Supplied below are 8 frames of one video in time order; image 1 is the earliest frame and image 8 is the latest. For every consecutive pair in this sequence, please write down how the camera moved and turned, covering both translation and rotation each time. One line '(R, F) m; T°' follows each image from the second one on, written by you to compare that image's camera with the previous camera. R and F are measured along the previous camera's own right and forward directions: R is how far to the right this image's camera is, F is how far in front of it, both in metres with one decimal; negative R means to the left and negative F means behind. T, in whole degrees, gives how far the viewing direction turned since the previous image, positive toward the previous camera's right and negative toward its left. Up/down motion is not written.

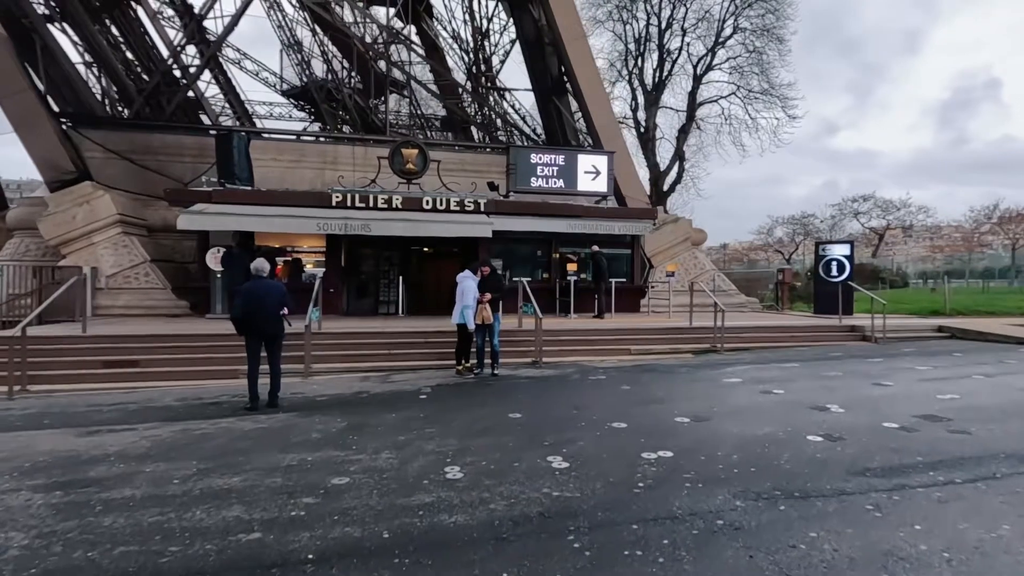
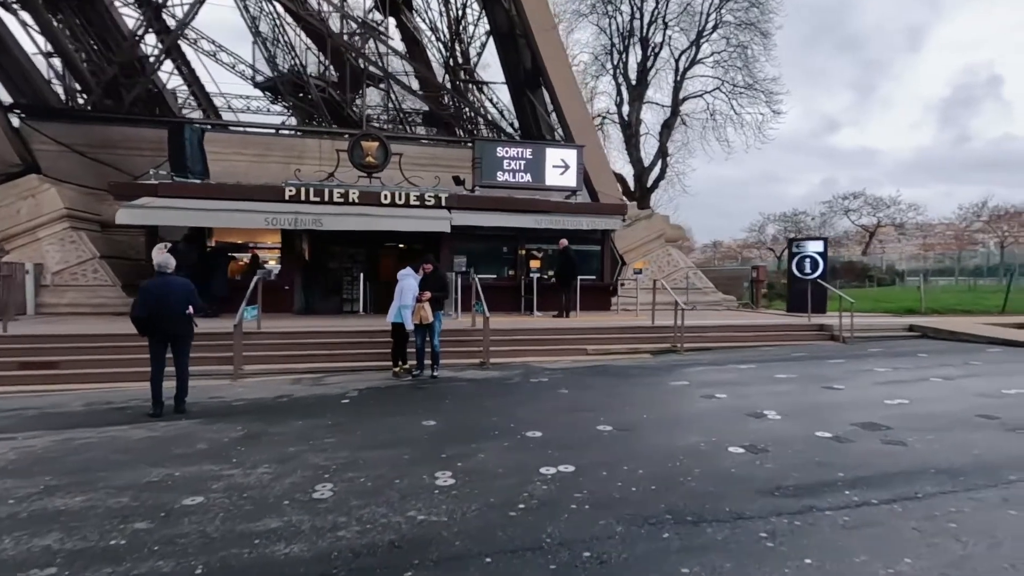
(+1.0, +0.5) m; 0°
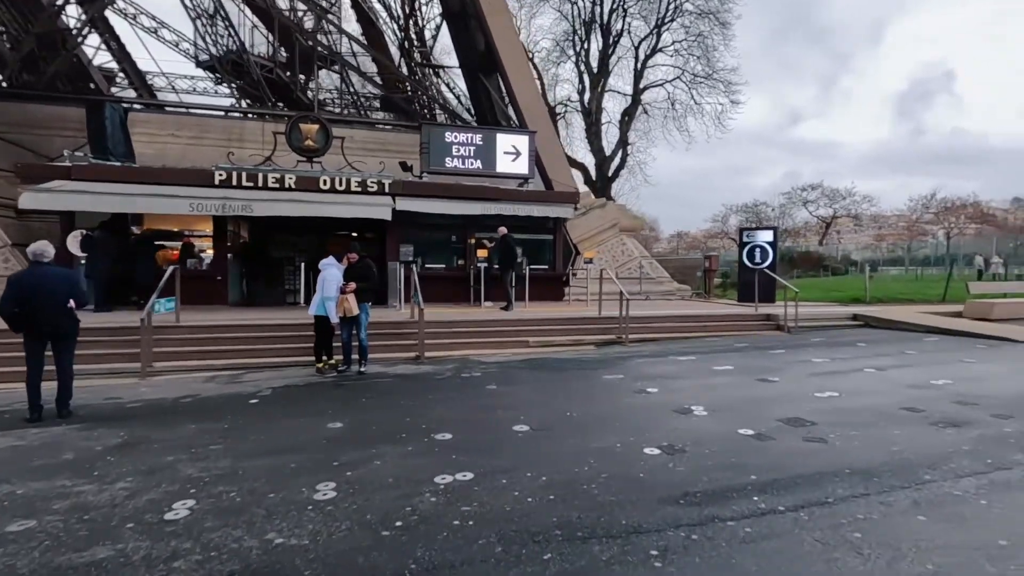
(+0.6, +0.4) m; +3°
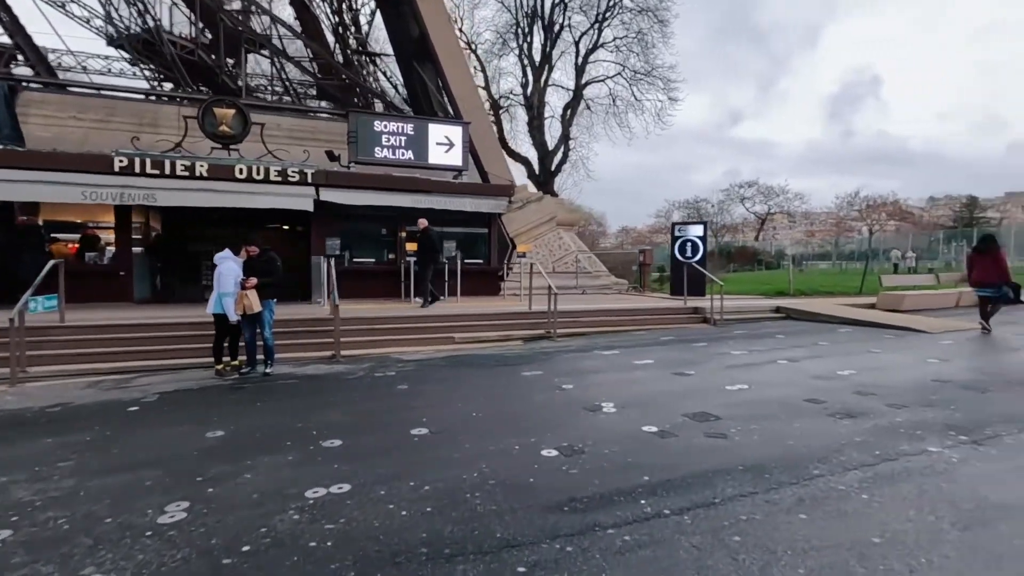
(+0.5, +0.3) m; +5°
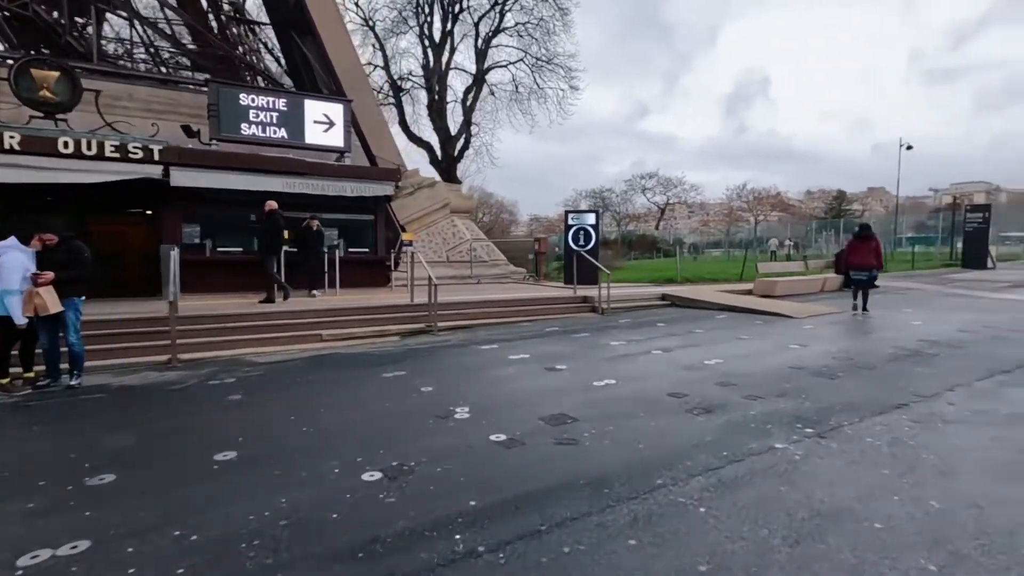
(+0.7, +0.6) m; +9°
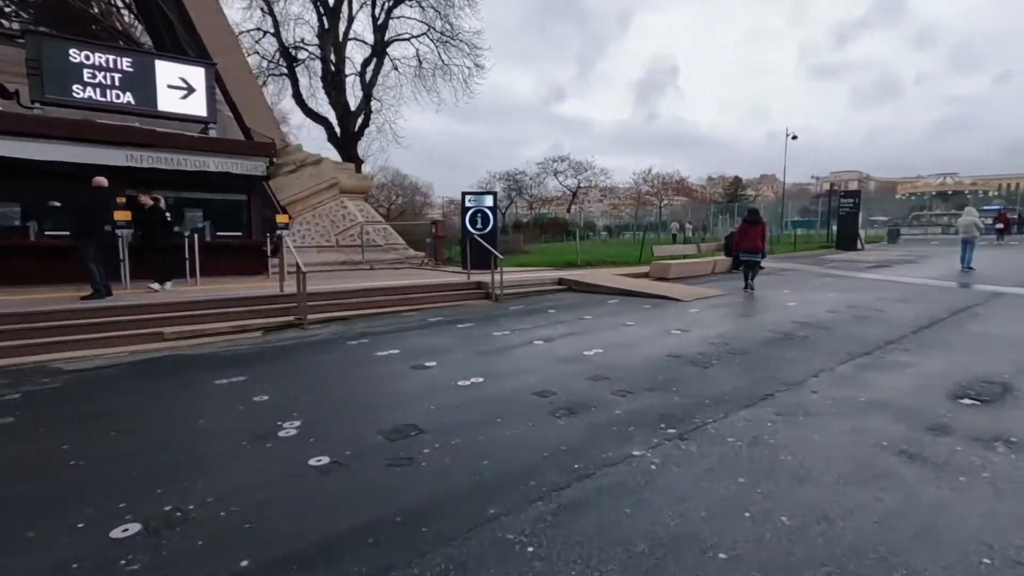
(+0.7, +0.6) m; +9°
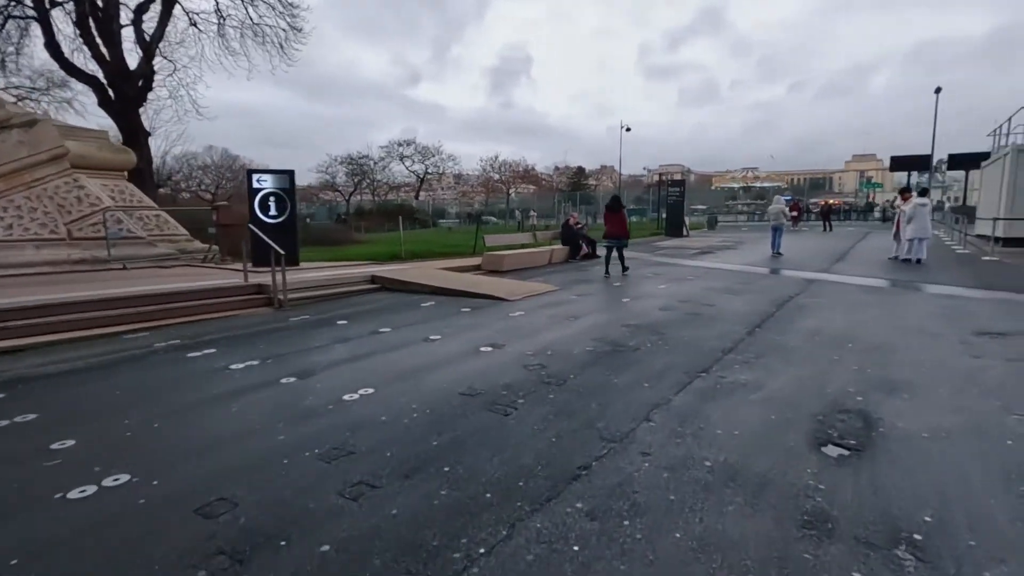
(+1.2, +2.0) m; +15°
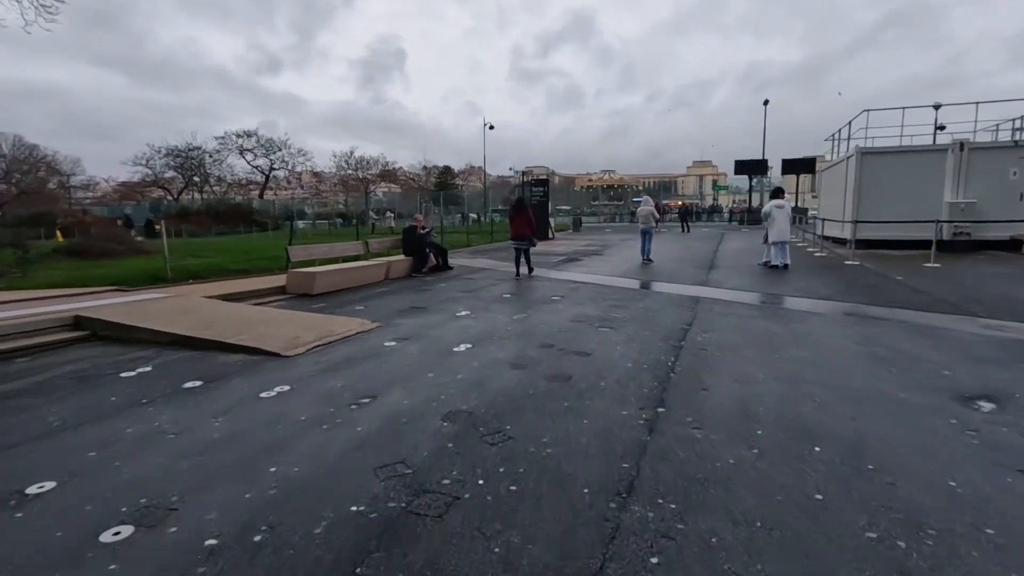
(+1.1, +3.1) m; +14°
